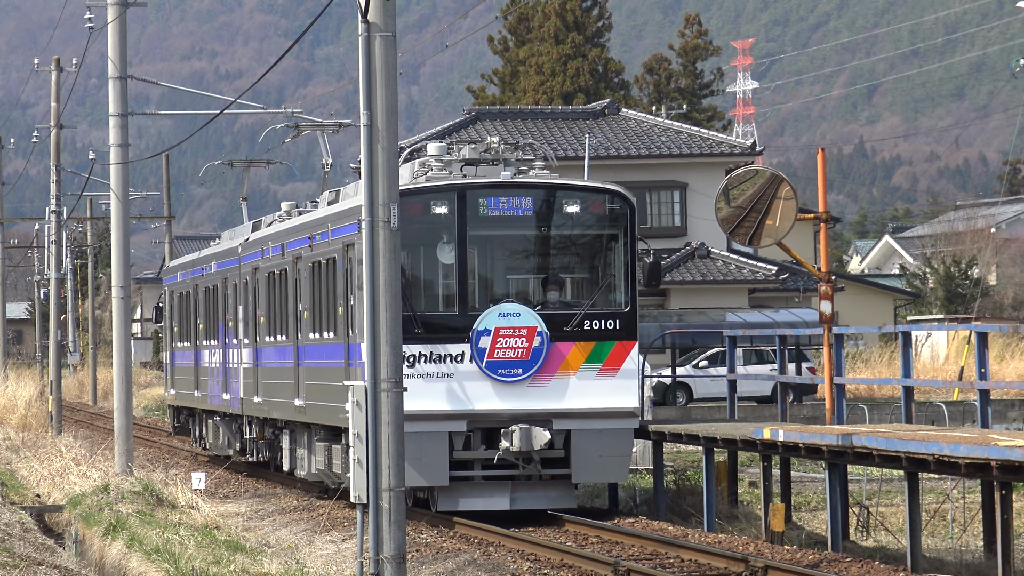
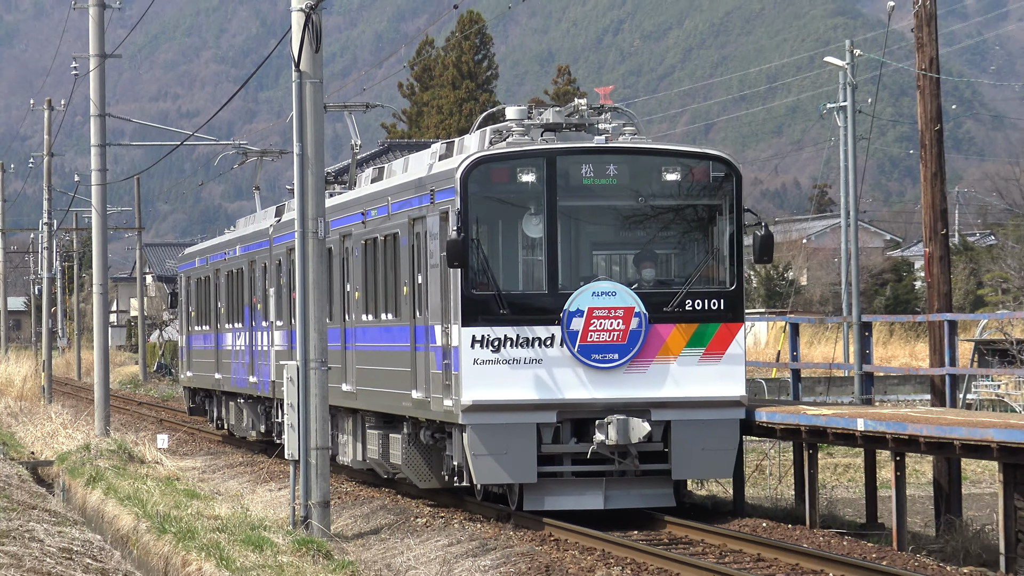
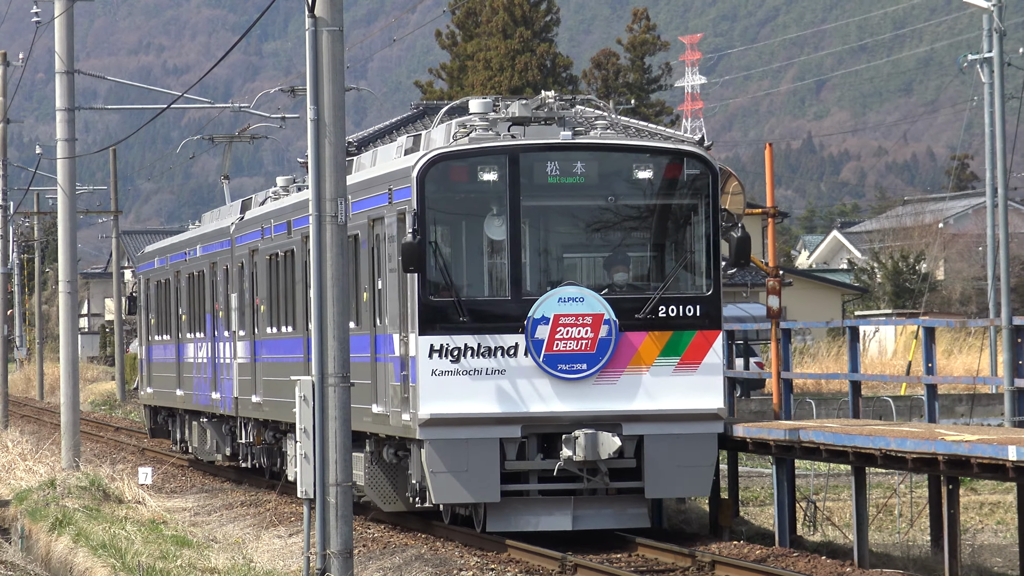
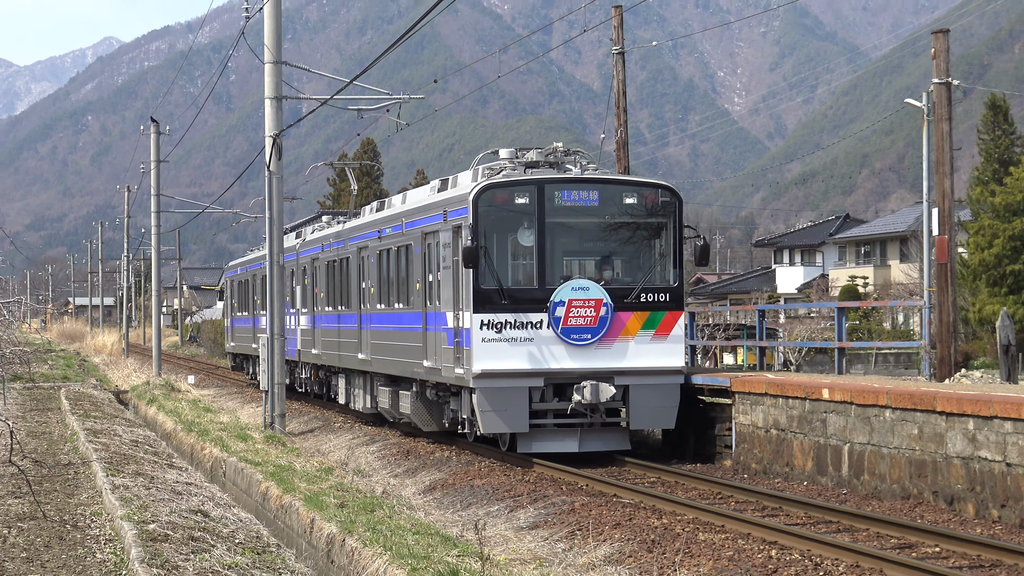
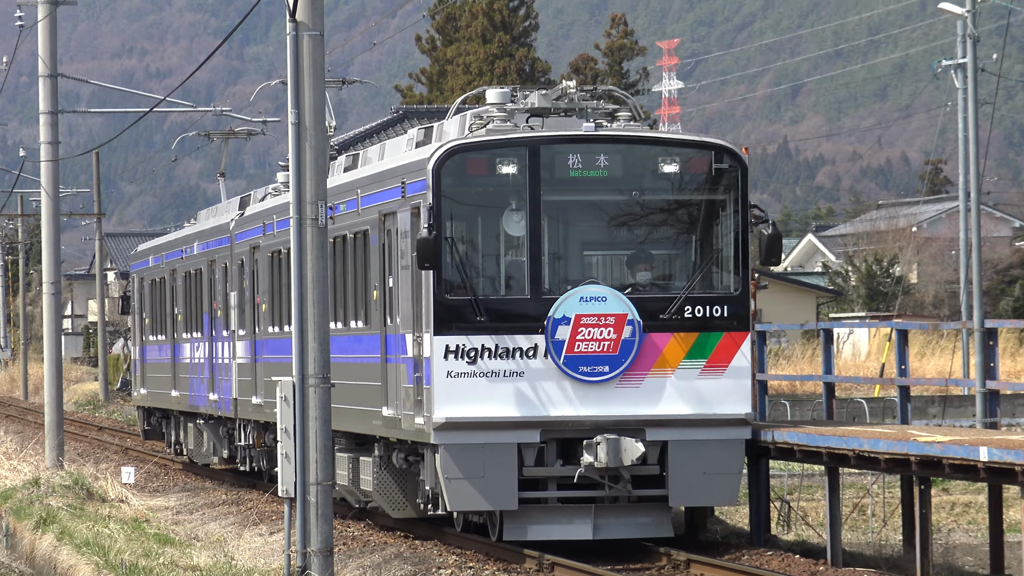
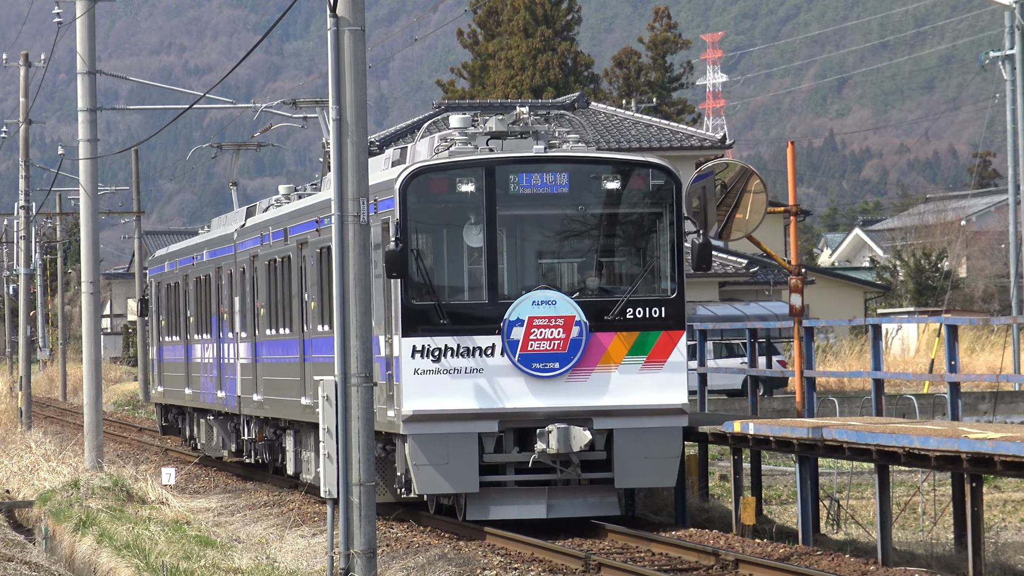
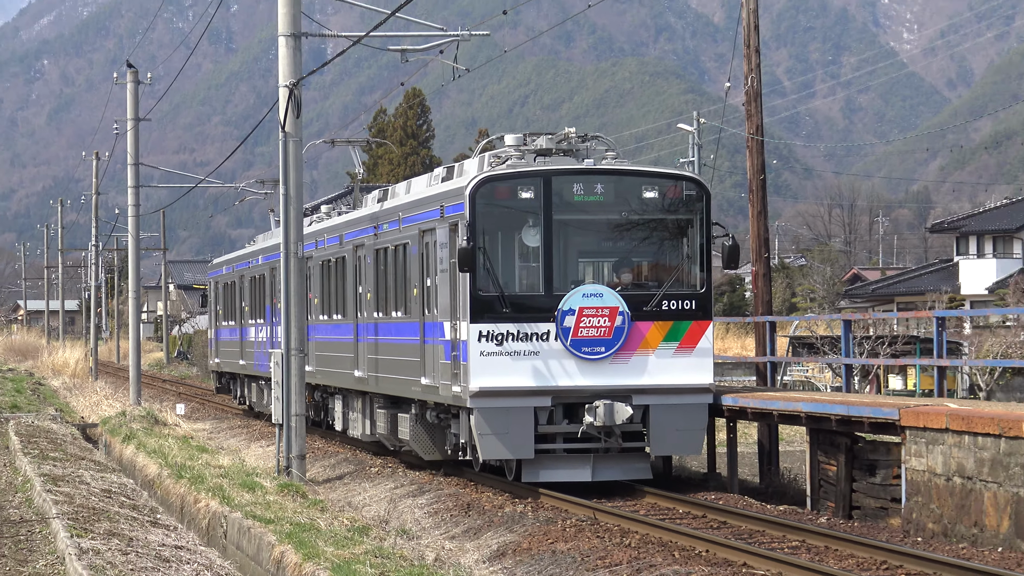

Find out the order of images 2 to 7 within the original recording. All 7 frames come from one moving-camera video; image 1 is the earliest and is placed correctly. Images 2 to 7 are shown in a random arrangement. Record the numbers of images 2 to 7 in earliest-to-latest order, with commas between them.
6, 3, 5, 2, 7, 4
